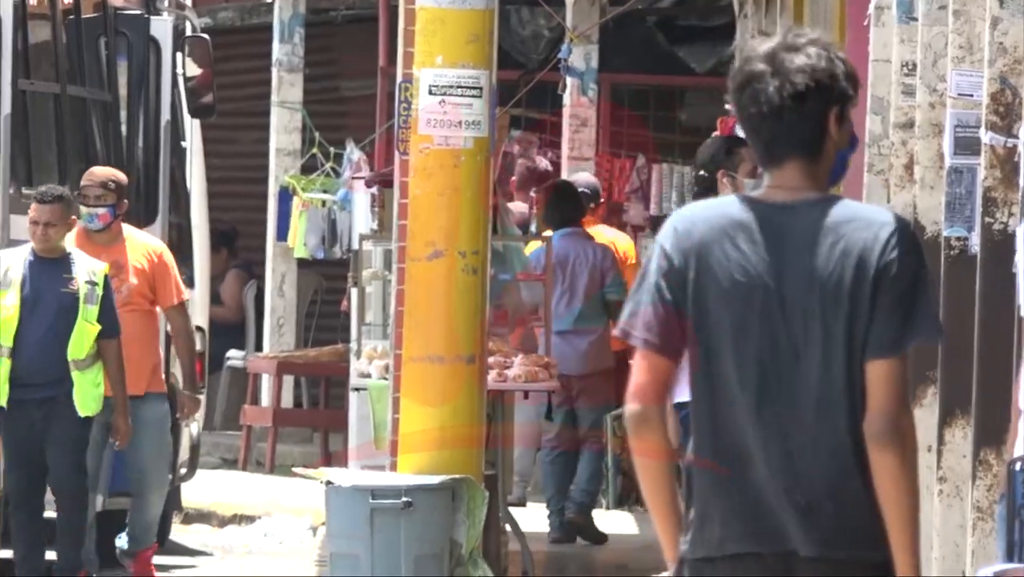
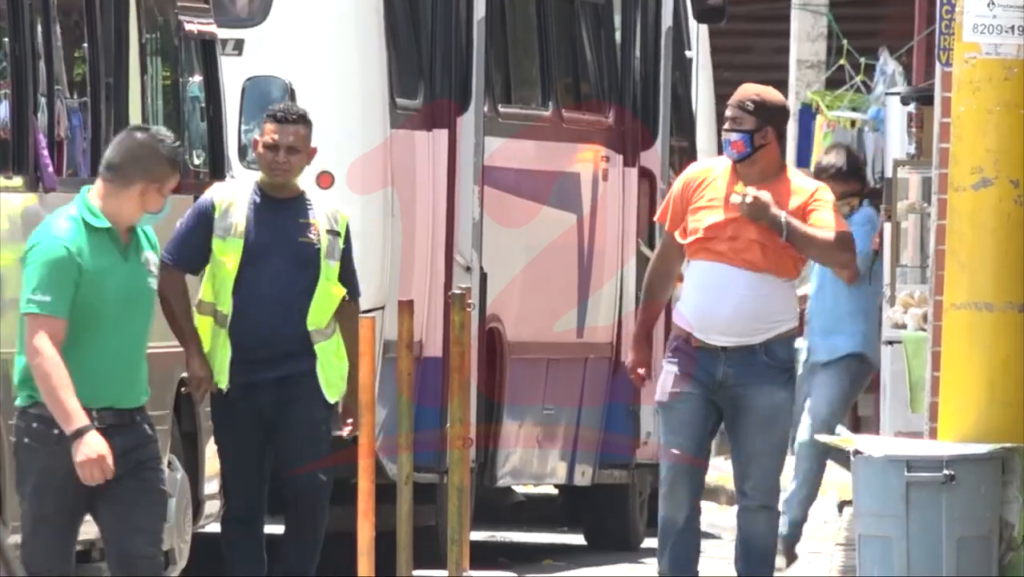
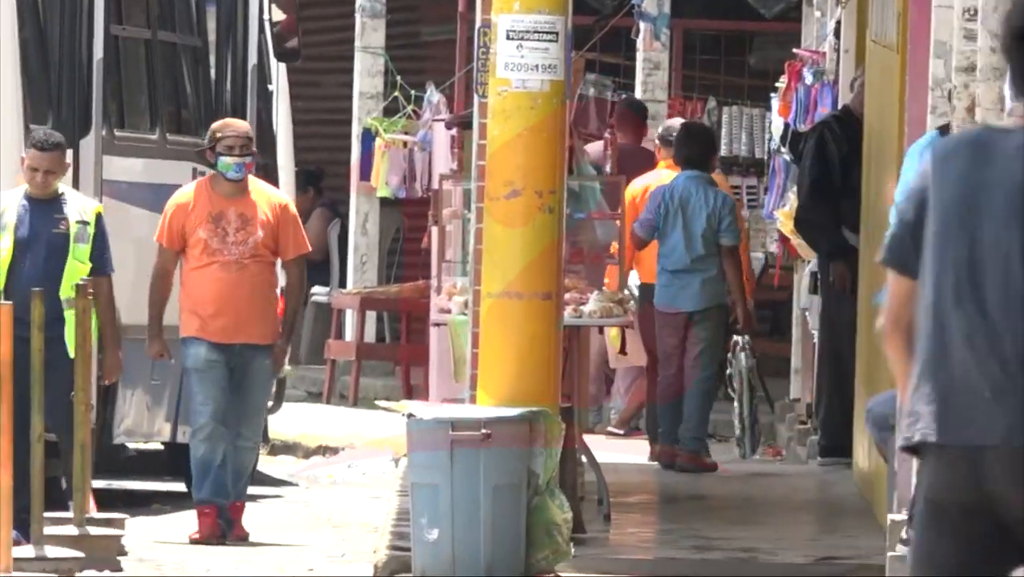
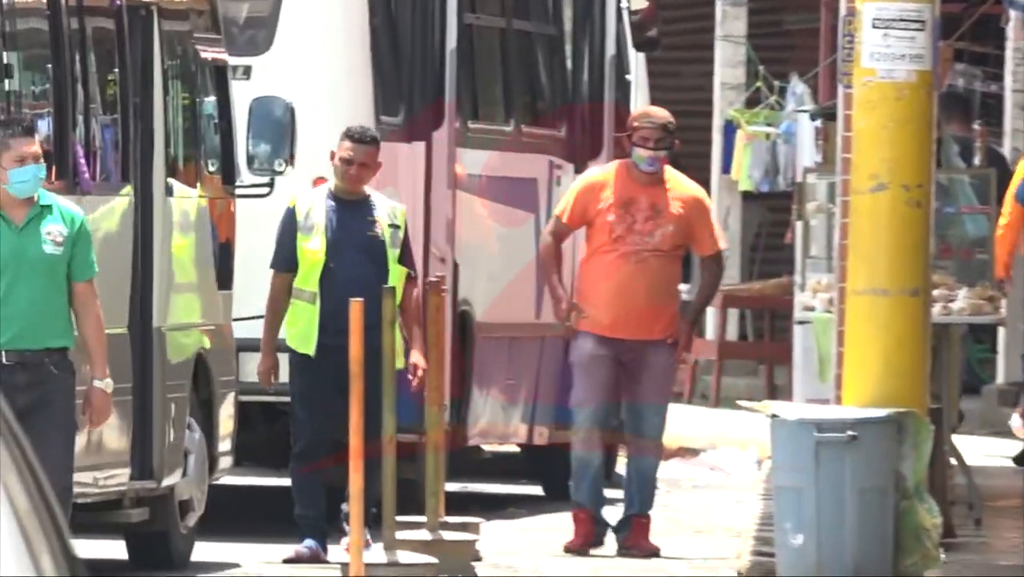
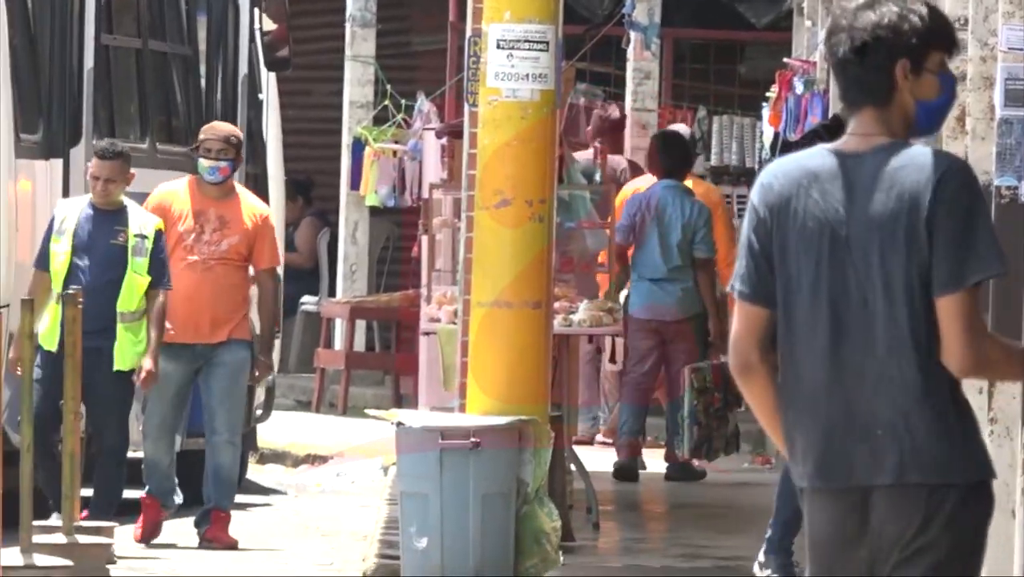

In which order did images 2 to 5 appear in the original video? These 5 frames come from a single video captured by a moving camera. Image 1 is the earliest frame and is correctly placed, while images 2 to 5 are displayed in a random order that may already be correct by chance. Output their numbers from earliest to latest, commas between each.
5, 3, 4, 2
